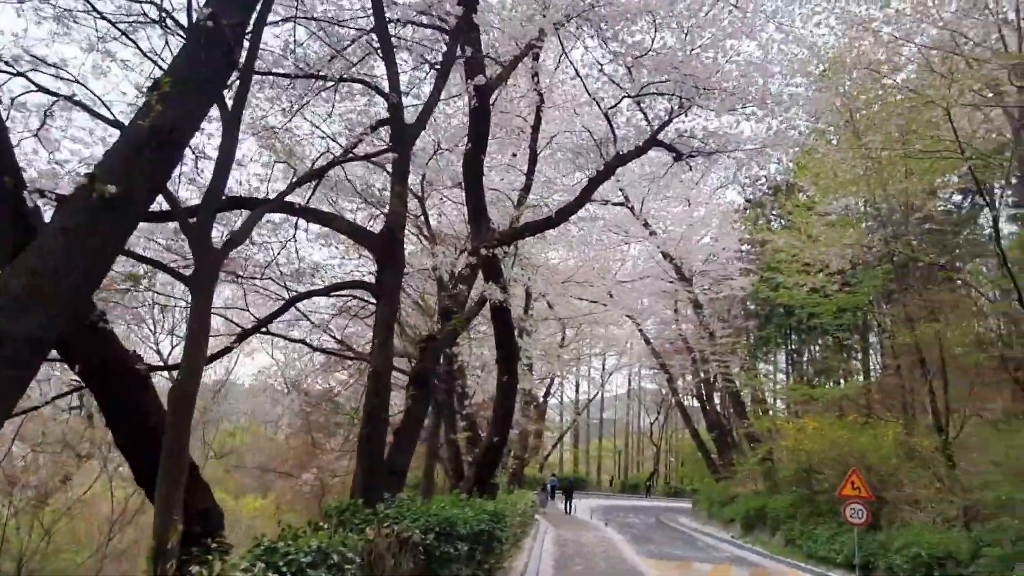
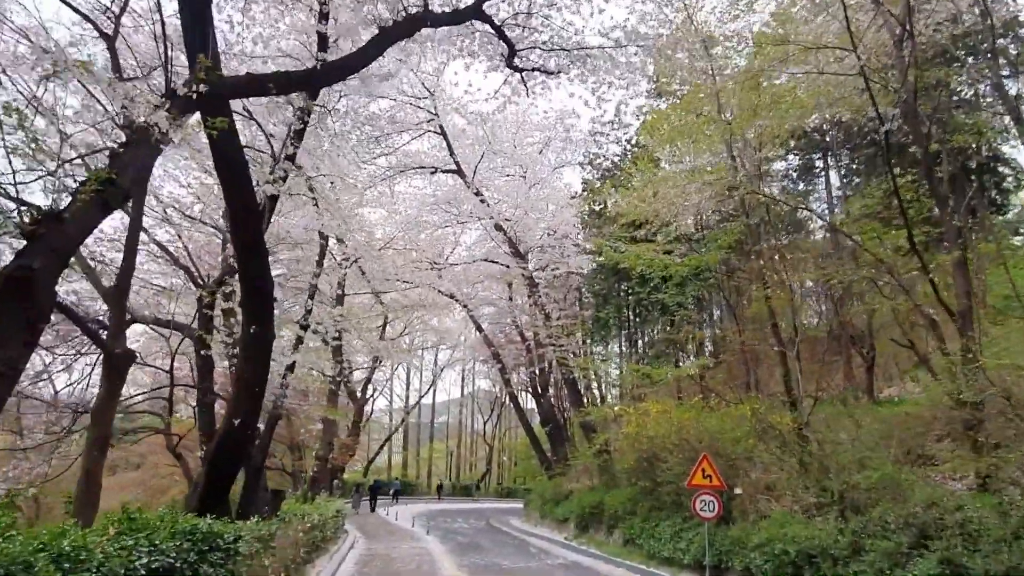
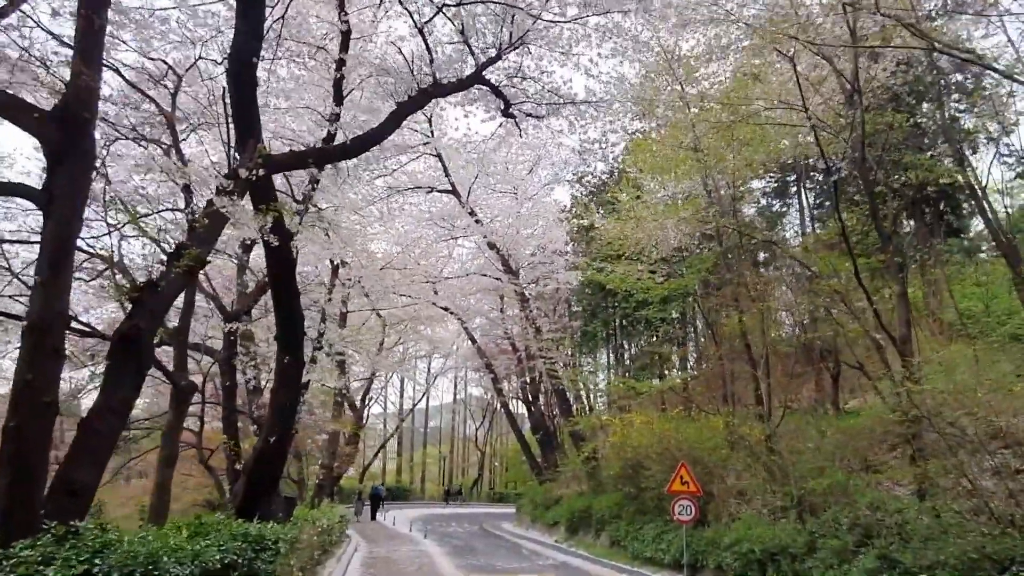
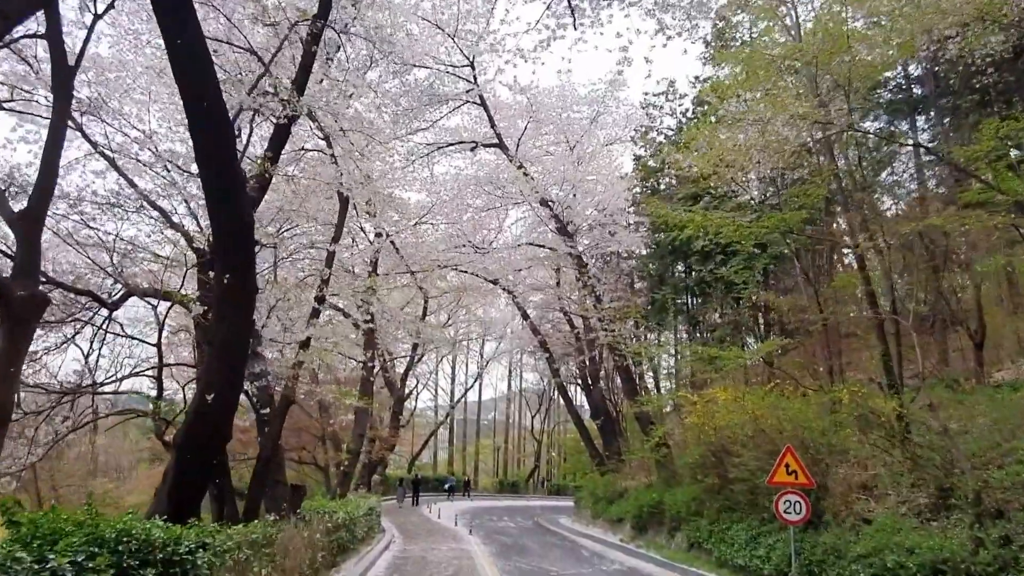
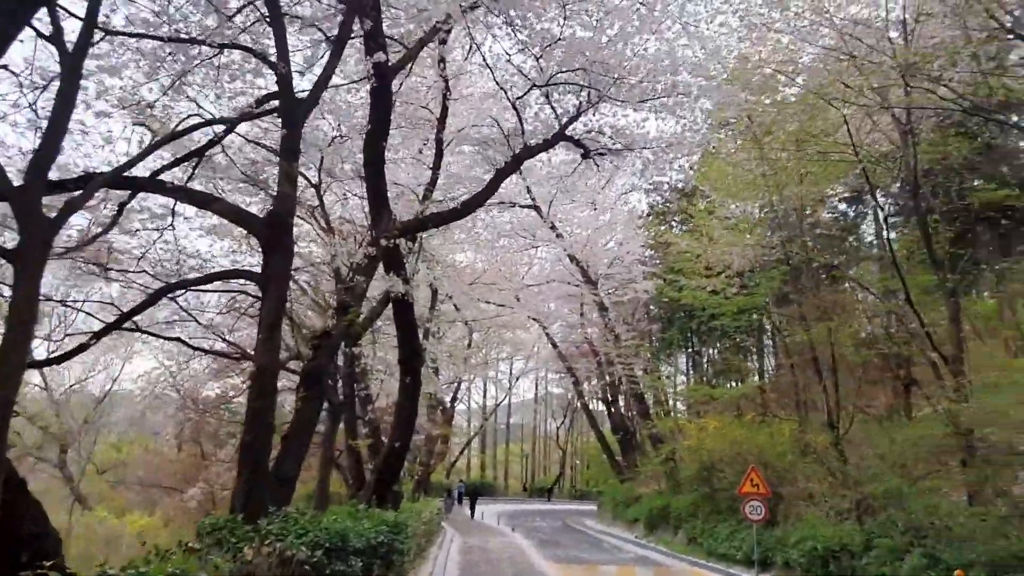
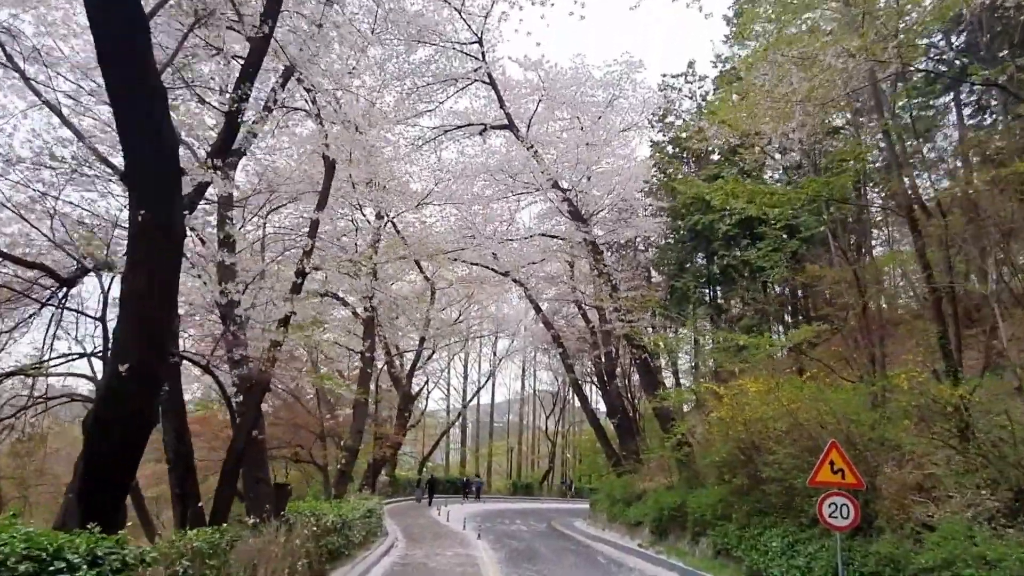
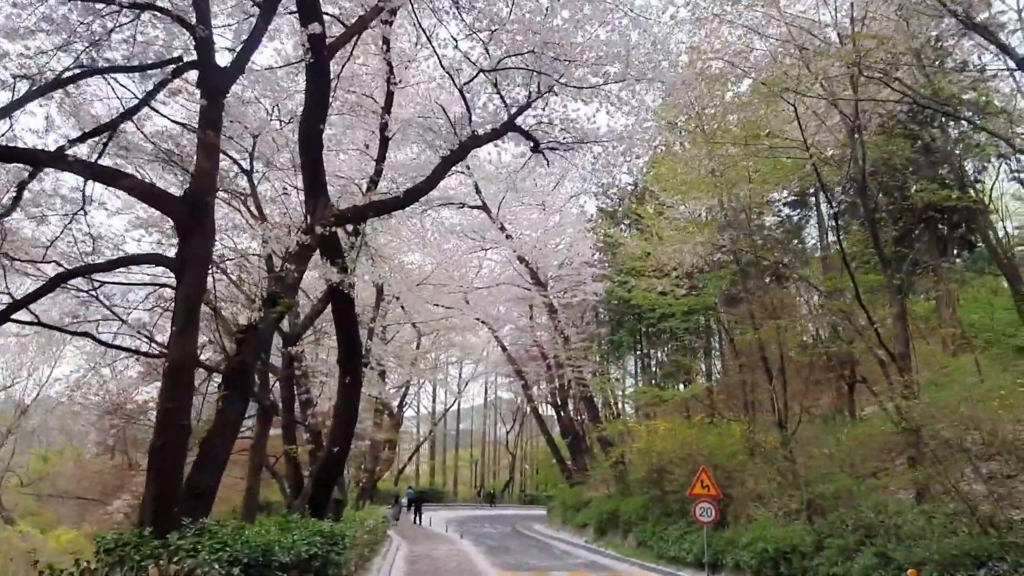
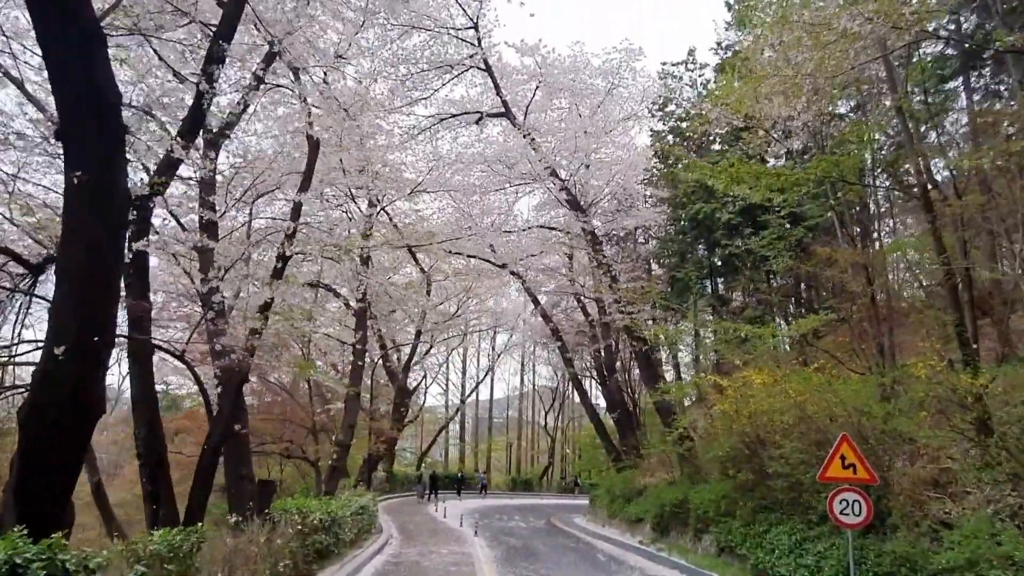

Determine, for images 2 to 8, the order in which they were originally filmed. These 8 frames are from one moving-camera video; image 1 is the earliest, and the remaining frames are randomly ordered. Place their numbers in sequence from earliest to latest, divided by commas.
5, 7, 3, 2, 4, 6, 8
